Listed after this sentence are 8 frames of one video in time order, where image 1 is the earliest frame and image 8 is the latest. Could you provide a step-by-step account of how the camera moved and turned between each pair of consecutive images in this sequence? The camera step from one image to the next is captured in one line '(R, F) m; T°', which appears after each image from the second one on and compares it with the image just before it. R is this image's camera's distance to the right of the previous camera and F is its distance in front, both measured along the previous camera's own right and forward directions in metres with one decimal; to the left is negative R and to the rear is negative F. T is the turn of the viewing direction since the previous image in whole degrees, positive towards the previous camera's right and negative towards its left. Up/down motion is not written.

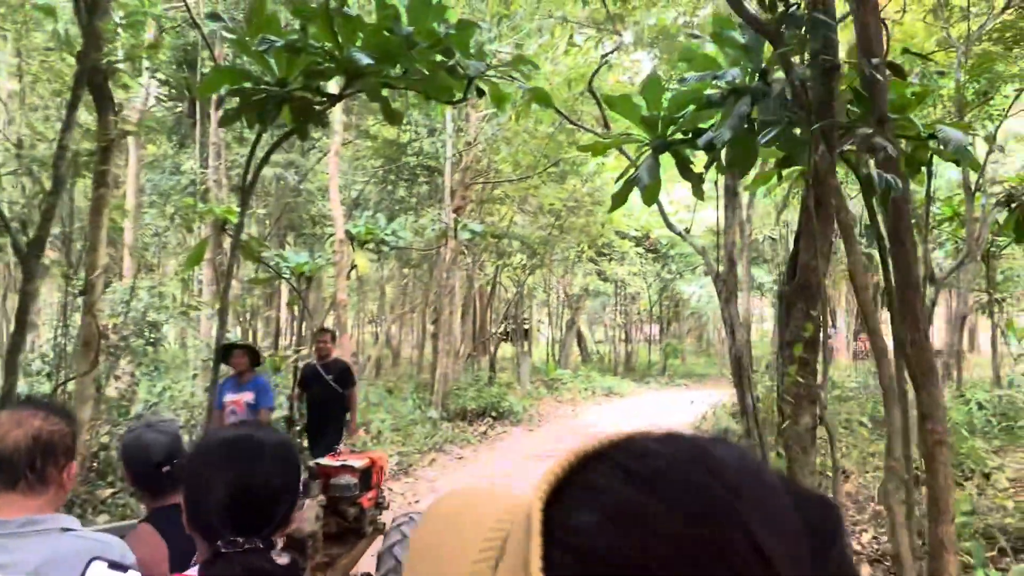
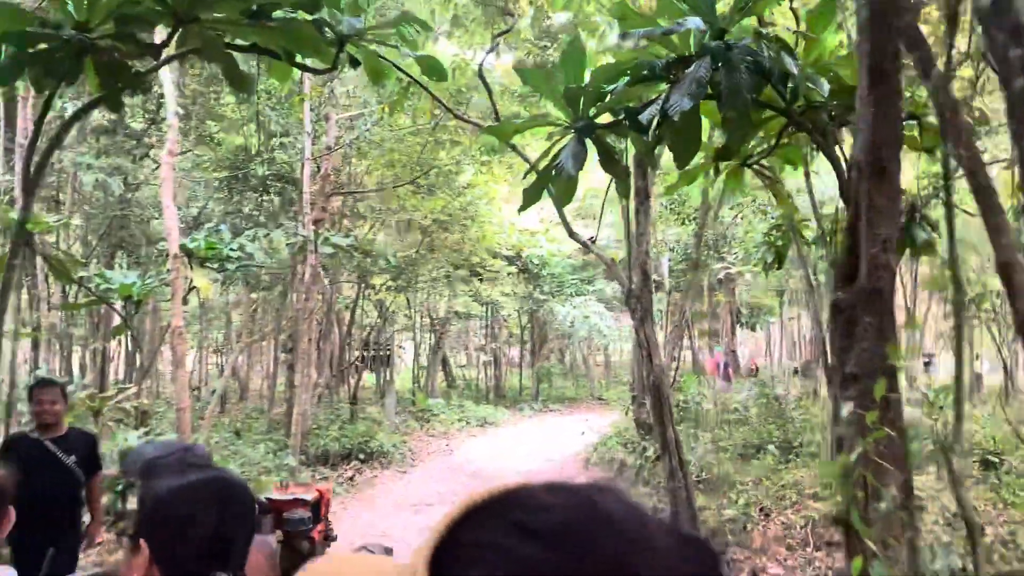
(-0.1, +0.8) m; +10°
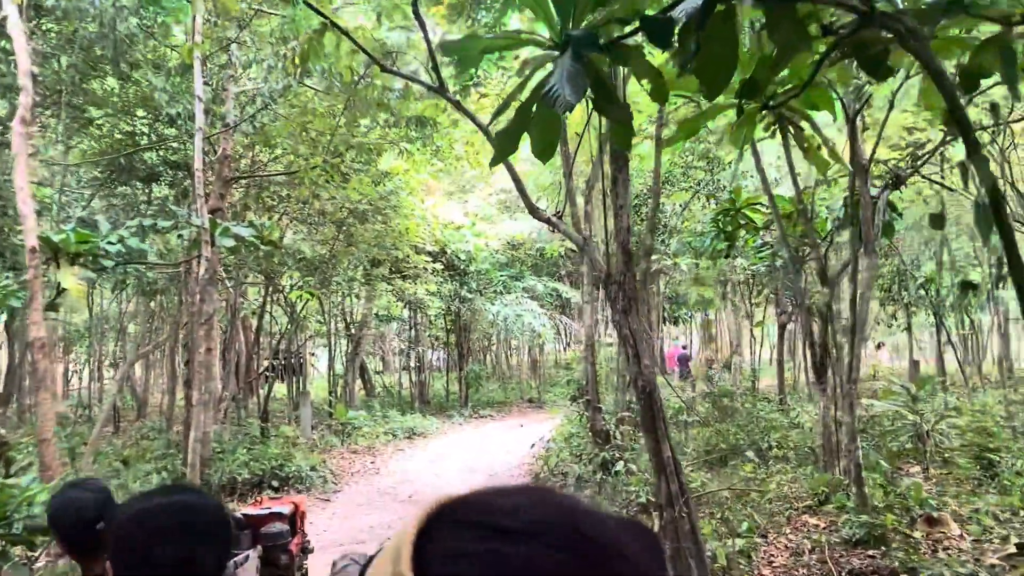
(-0.1, +0.8) m; +6°
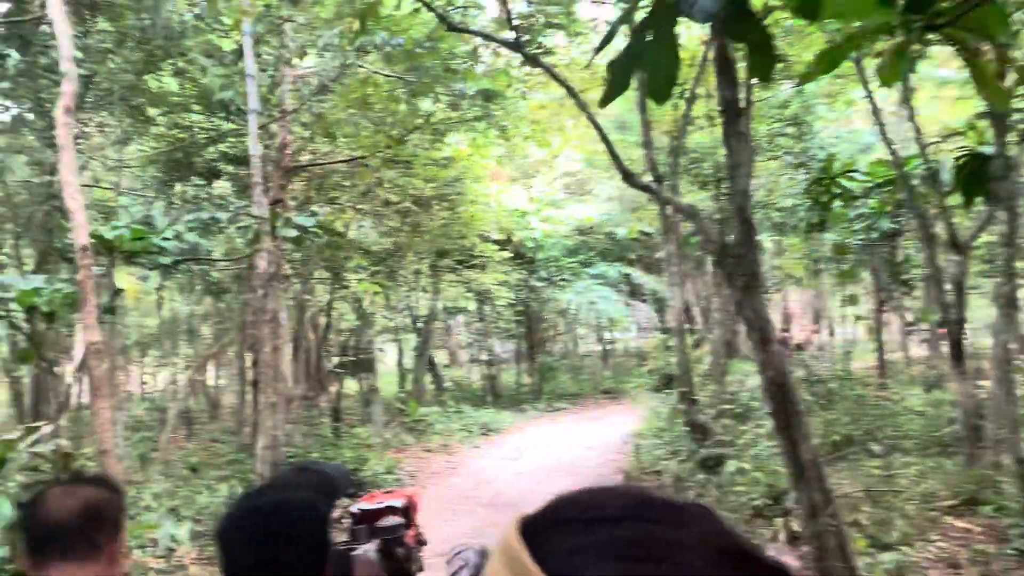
(-0.1, +0.4) m; -4°
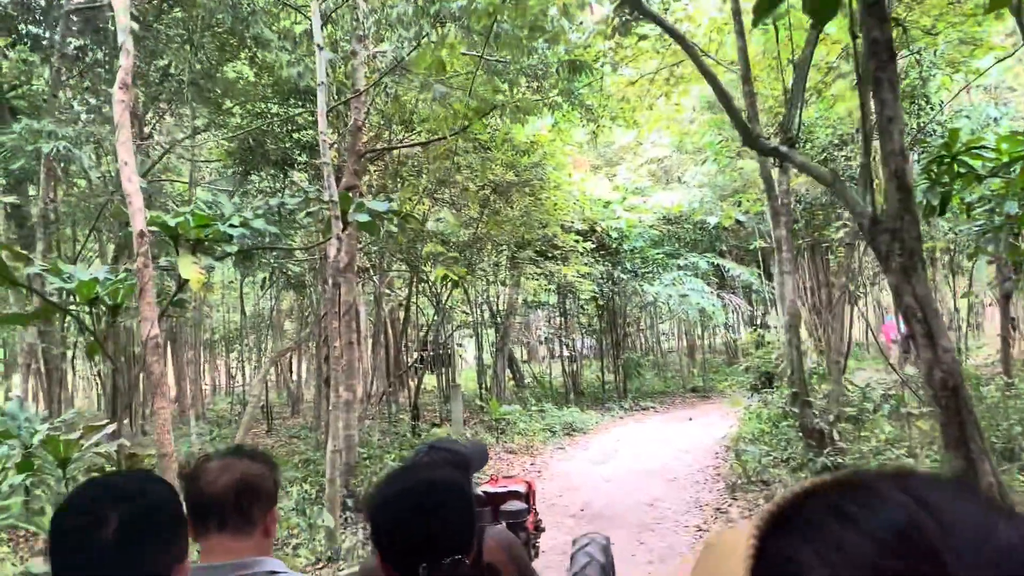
(-0.1, +0.4) m; -5°
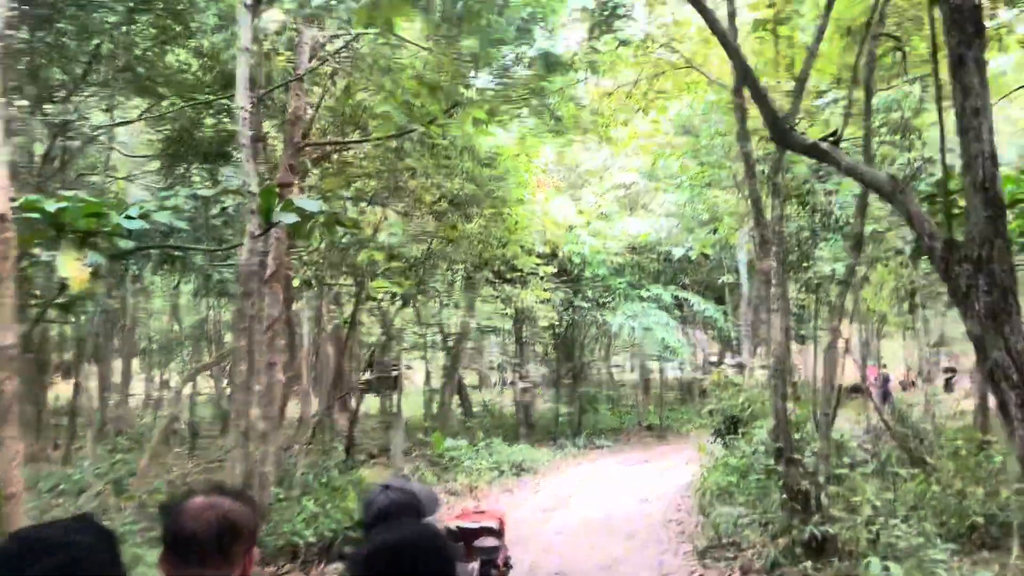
(0.0, +0.6) m; +3°
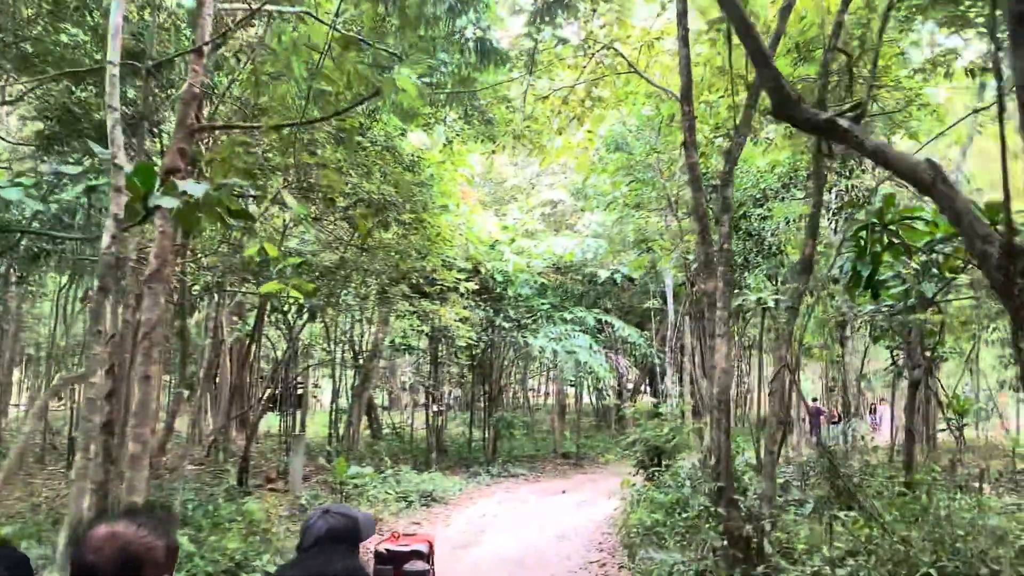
(0.0, +0.5) m; +6°
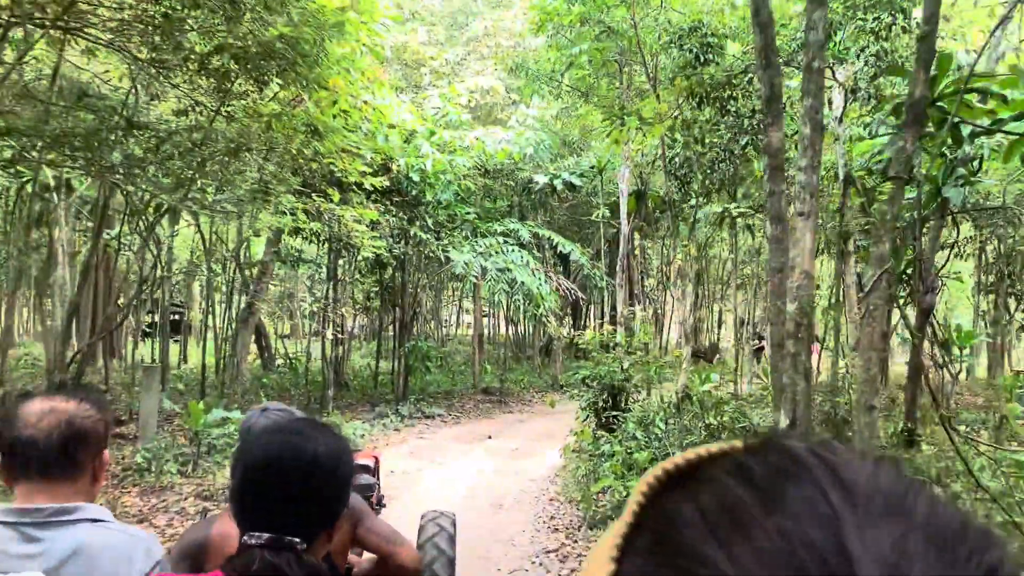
(-0.1, +1.6) m; +6°
